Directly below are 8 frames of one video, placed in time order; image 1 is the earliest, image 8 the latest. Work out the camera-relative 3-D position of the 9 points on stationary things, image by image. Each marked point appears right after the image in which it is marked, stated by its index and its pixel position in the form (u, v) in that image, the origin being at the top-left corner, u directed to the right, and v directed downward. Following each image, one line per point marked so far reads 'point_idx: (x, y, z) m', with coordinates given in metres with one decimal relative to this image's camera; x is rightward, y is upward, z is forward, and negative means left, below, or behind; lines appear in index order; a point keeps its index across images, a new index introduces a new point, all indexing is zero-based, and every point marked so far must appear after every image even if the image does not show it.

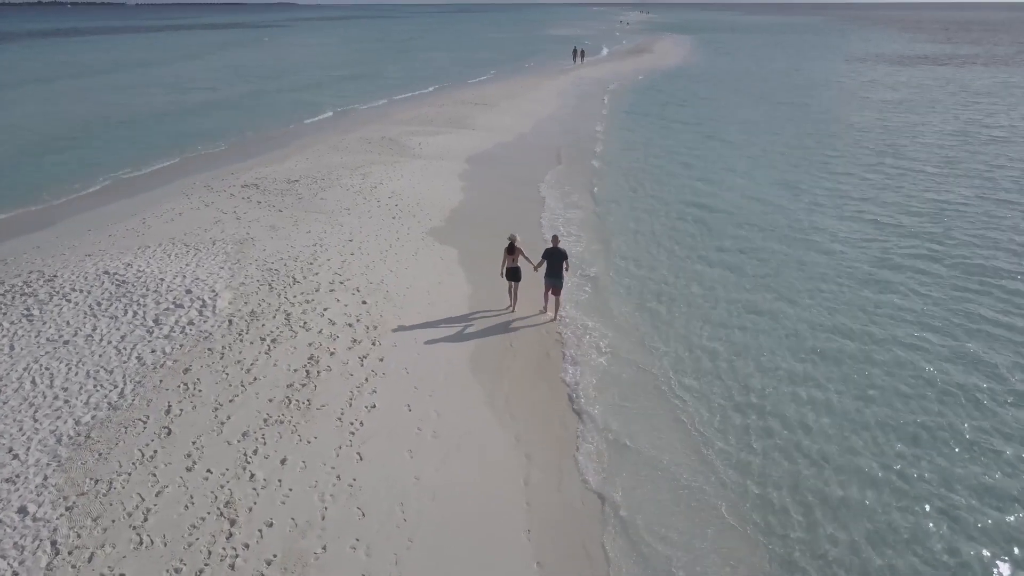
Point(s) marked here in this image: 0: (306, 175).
0: (-4.7, +2.6, +18.4) m
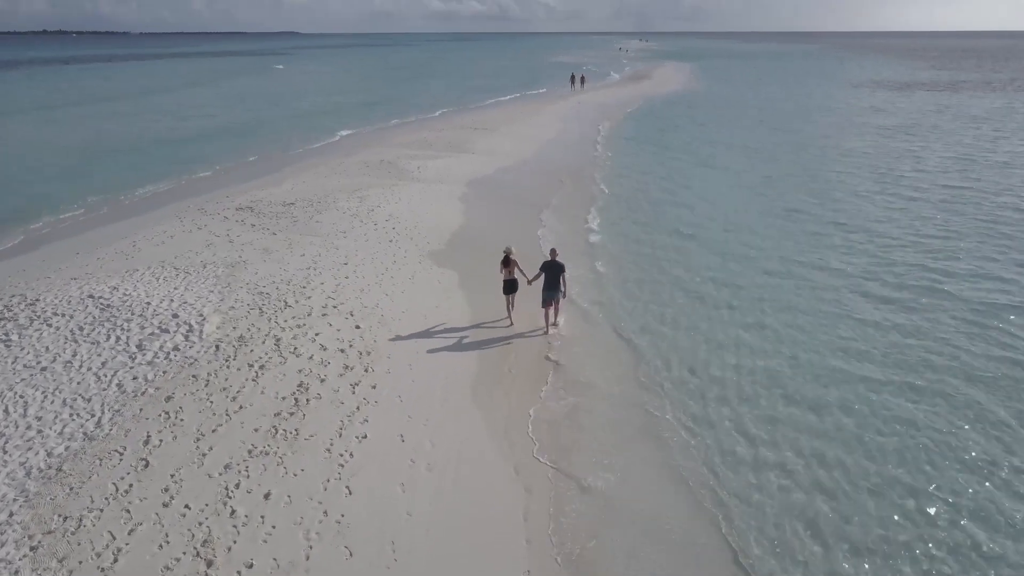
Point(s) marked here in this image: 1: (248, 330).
0: (-4.7, +2.0, +18.1) m
1: (-3.3, -0.5, +10.0) m
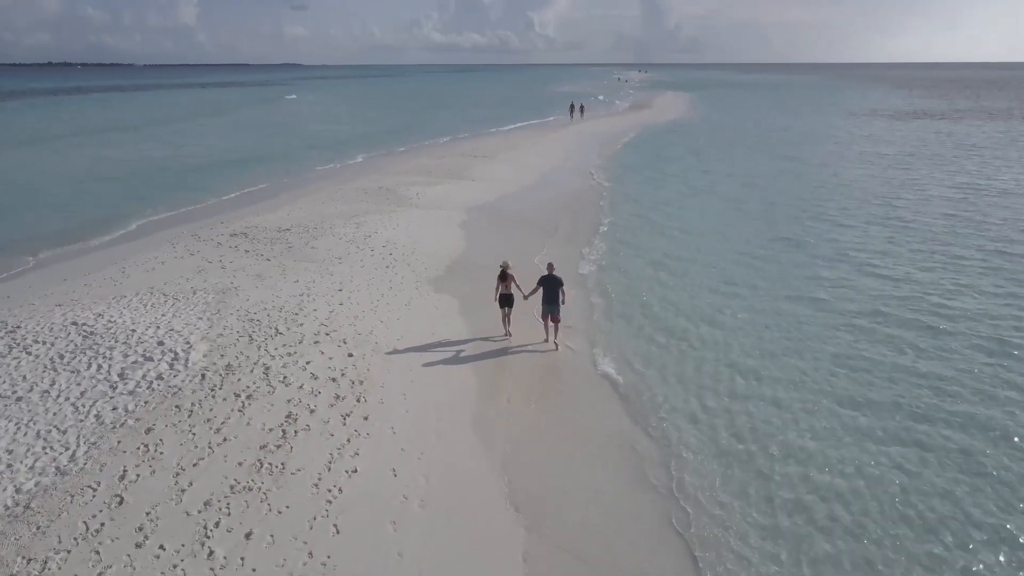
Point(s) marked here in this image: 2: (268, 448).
0: (-4.8, +1.4, +17.8) m
1: (-3.3, -0.8, +9.6) m
2: (-2.3, -1.5, +7.7) m
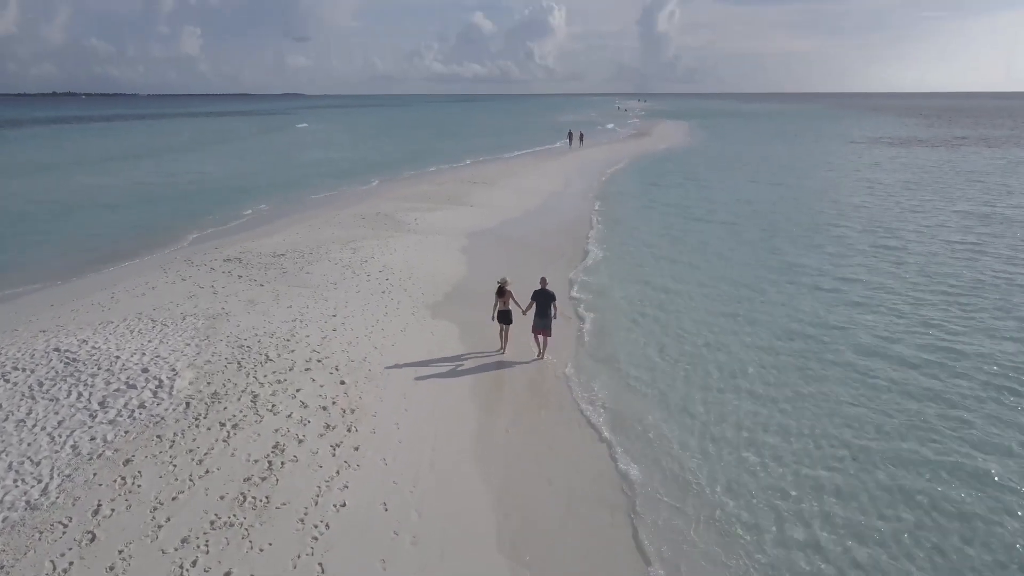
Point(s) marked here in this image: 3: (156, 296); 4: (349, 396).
0: (-4.8, +0.9, +17.5) m
1: (-3.3, -1.1, +9.3) m
2: (-2.4, -1.7, +7.3) m
3: (-5.9, -0.1, +13.3) m
4: (-1.9, -1.3, +9.4) m
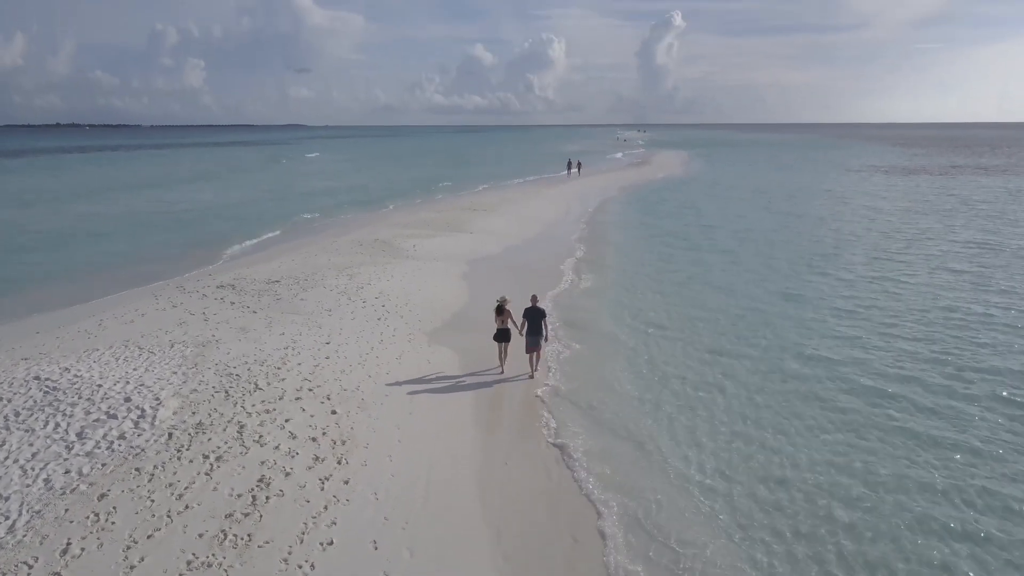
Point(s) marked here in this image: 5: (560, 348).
0: (-4.8, +0.3, +17.2) m
1: (-3.3, -1.4, +8.9) m
2: (-2.4, -2.0, +6.9) m
3: (-5.9, -0.6, +12.9) m
4: (-1.9, -1.6, +9.0) m
5: (+0.8, -0.9, +13.6) m
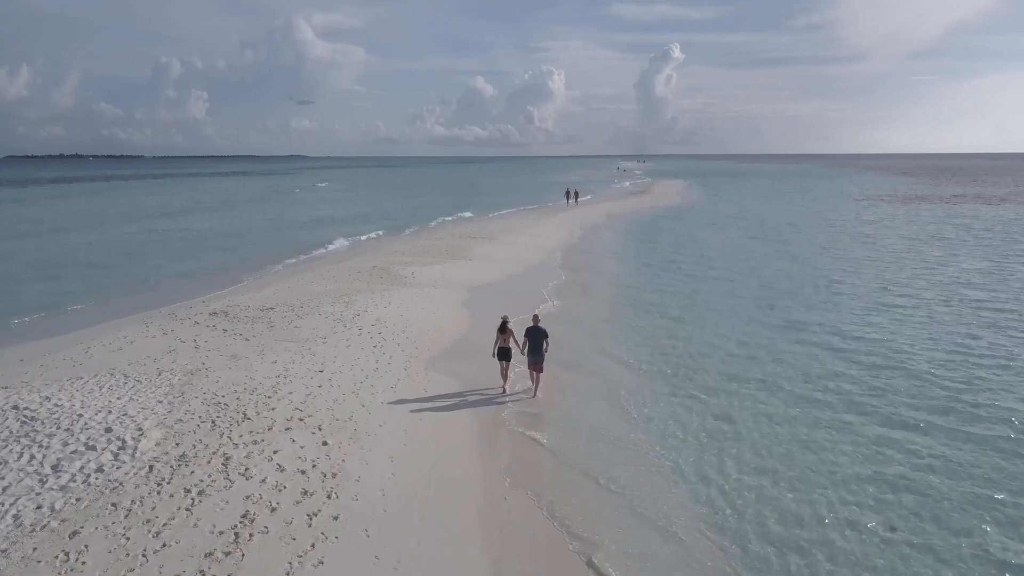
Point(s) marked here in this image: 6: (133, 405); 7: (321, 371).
0: (-4.8, -0.3, +16.8) m
1: (-3.3, -1.7, +8.4) m
2: (-2.4, -2.1, +6.4) m
3: (-5.9, -1.0, +12.5) m
4: (-1.9, -1.8, +8.6) m
5: (+0.8, -1.4, +13.2) m
6: (-4.5, -1.4, +9.6) m
7: (-2.8, -1.2, +11.9) m
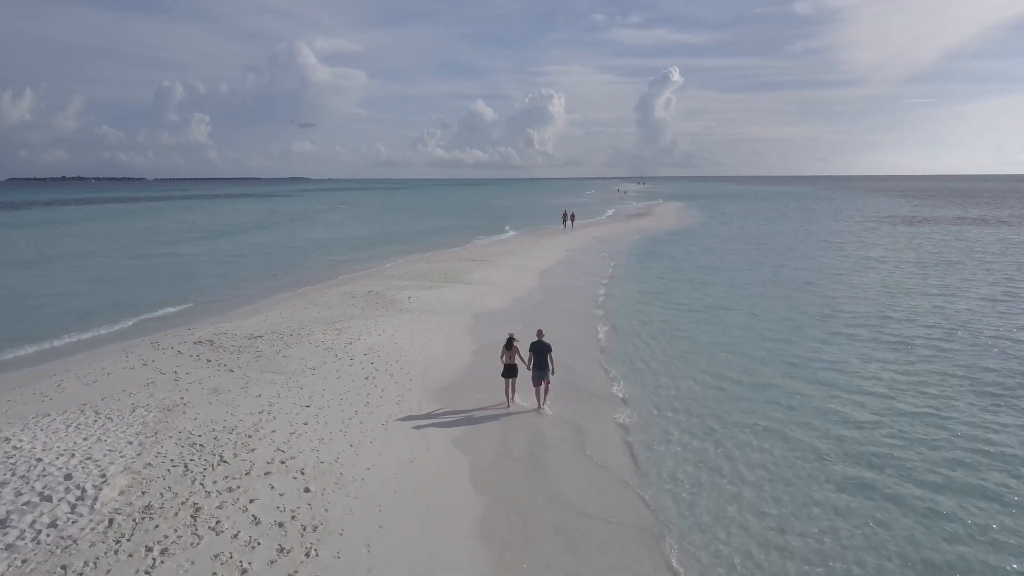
0: (-4.8, -0.8, +16.1) m
1: (-3.3, -2.0, +7.6) m
2: (-2.4, -2.4, +5.6) m
3: (-5.9, -1.4, +11.8) m
4: (-1.9, -2.1, +7.8) m
5: (+0.8, -1.8, +12.4) m
6: (-4.5, -1.7, +8.8) m
7: (-2.8, -1.6, +11.1) m
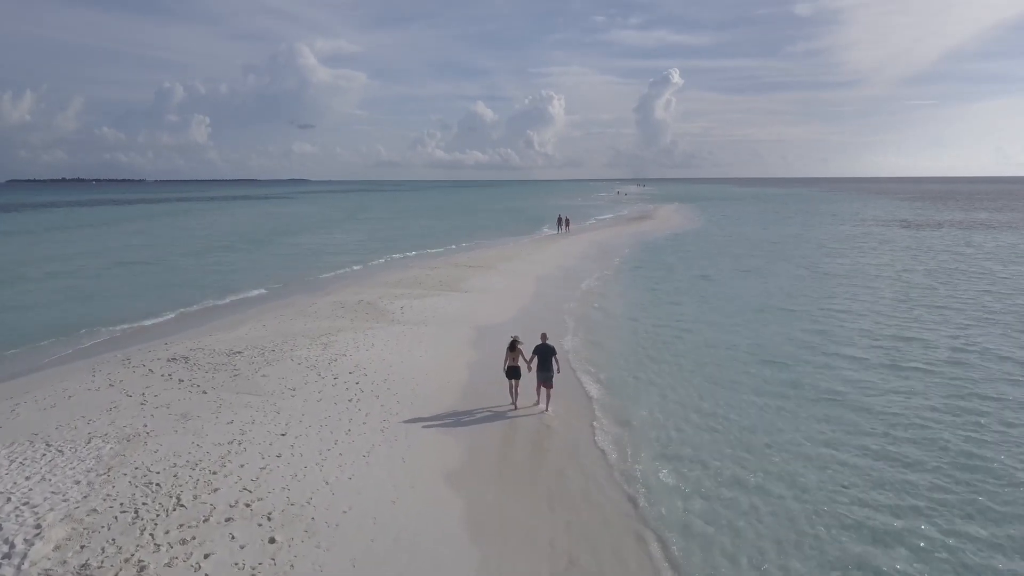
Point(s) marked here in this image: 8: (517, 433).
0: (-4.8, -1.1, +15.1) m
1: (-3.4, -2.2, +6.7) m
2: (-2.4, -2.6, +4.7) m
3: (-6.0, -1.6, +10.8) m
4: (-2.0, -2.3, +6.8) m
5: (+0.7, -2.0, +11.4) m
6: (-4.6, -1.9, +7.8) m
7: (-2.9, -1.8, +10.1) m
8: (+0.1, -2.1, +10.3) m
